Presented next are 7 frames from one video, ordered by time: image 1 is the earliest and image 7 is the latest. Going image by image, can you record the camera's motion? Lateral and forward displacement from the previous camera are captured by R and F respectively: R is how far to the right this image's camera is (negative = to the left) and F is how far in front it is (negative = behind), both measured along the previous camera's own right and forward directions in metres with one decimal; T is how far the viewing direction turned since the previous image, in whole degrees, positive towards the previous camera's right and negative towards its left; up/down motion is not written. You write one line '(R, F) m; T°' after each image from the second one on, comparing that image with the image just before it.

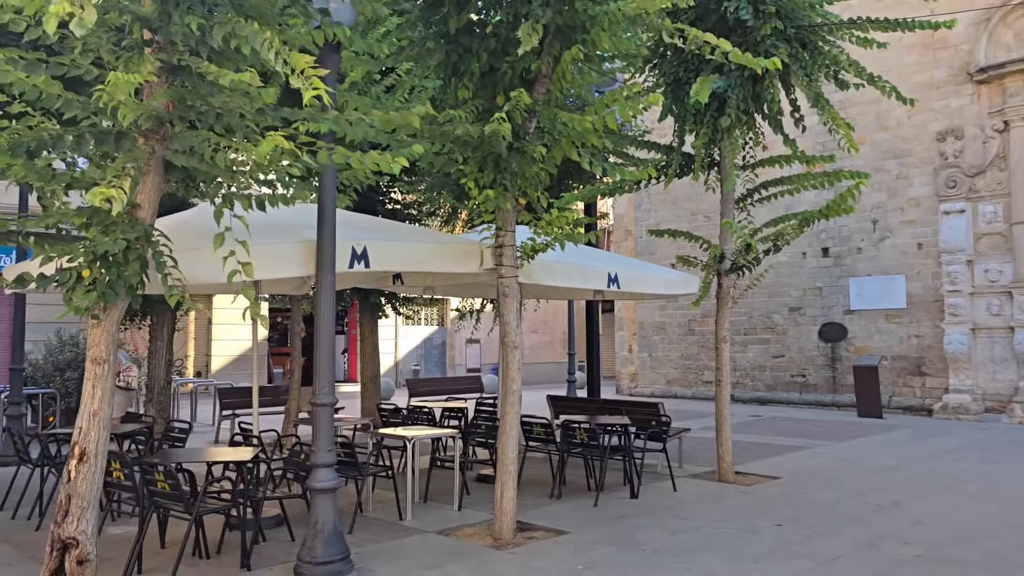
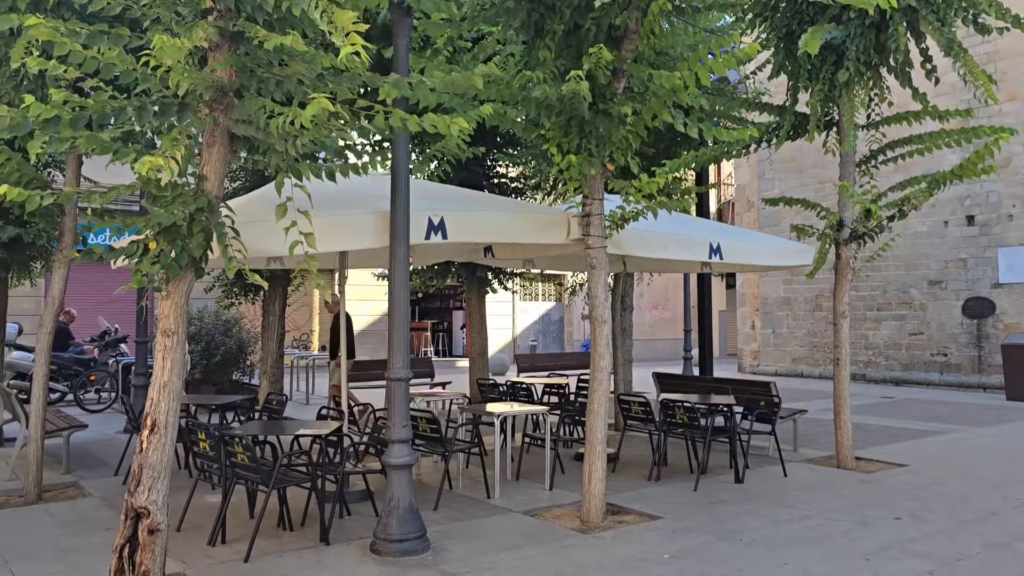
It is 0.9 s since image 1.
(+0.3, +0.3) m; -9°
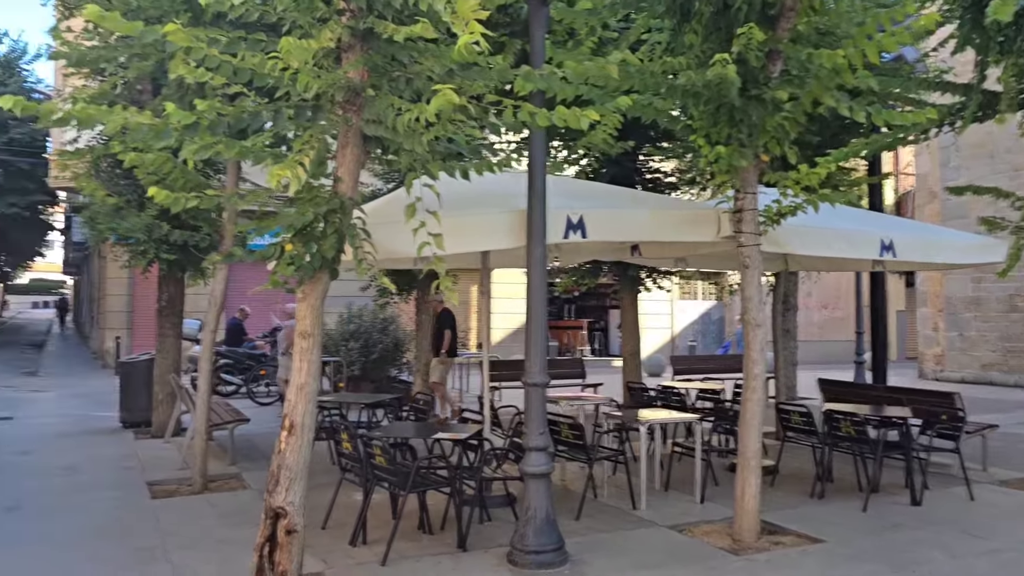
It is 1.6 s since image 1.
(+0.1, +0.3) m; -11°
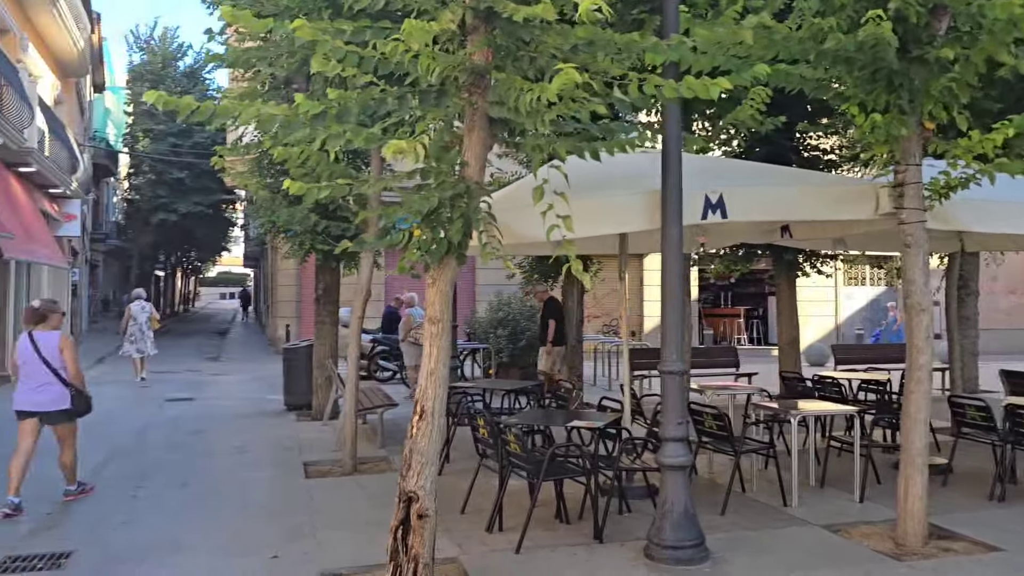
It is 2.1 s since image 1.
(+0.1, +0.1) m; -11°
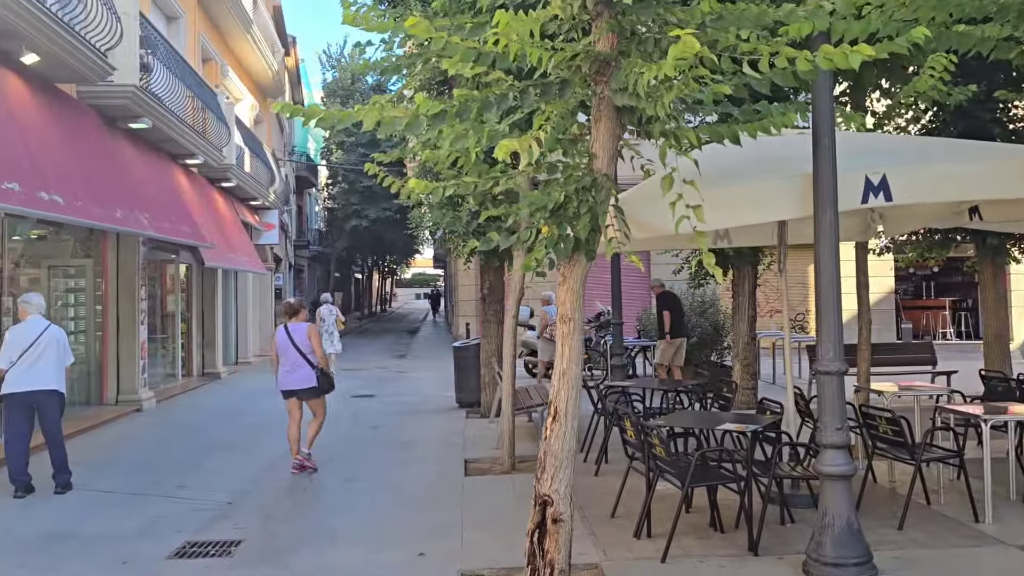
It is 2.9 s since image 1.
(+0.3, +0.2) m; -13°
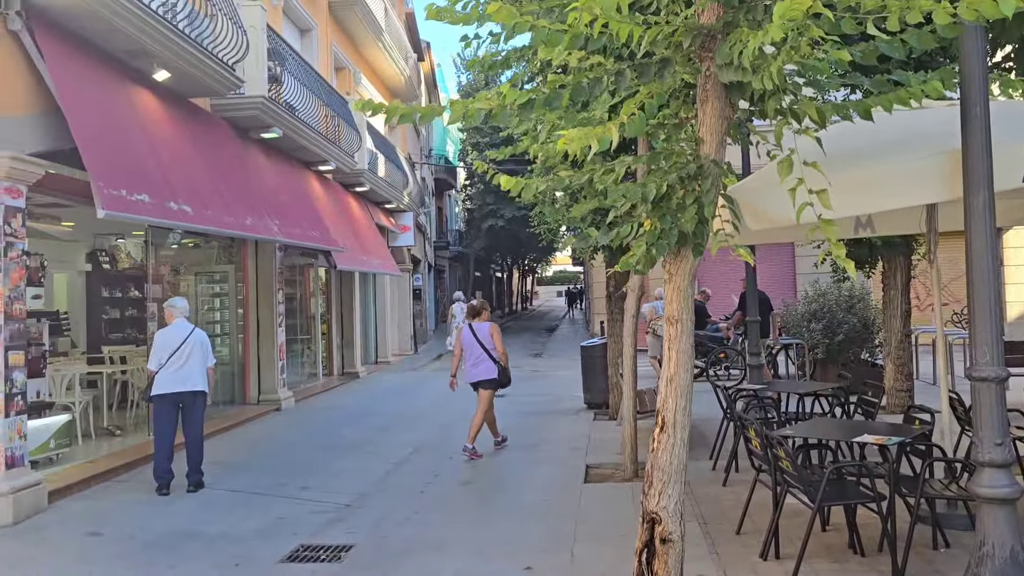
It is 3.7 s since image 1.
(+0.2, +0.3) m; -10°
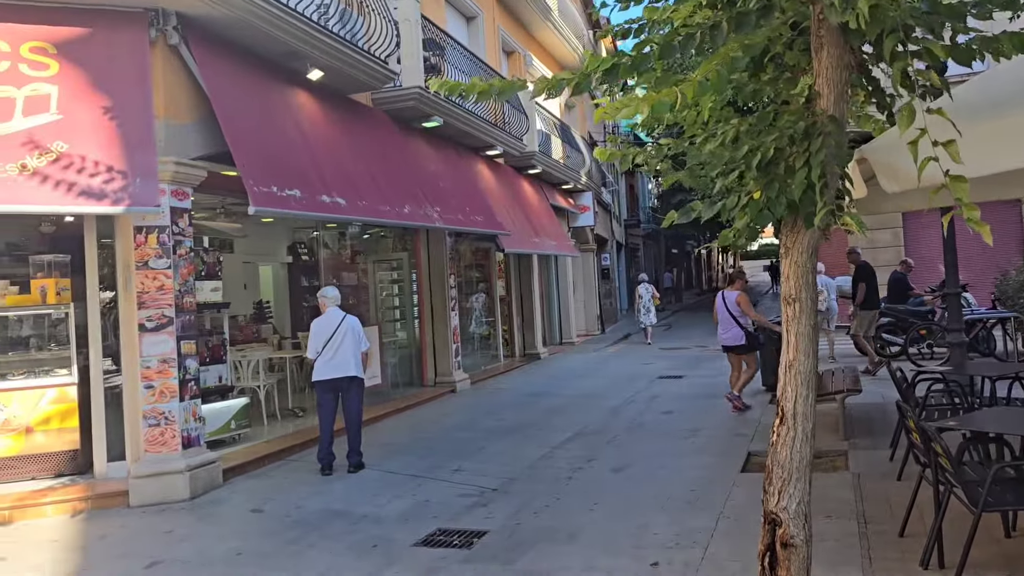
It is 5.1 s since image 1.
(+0.5, +0.3) m; -14°
